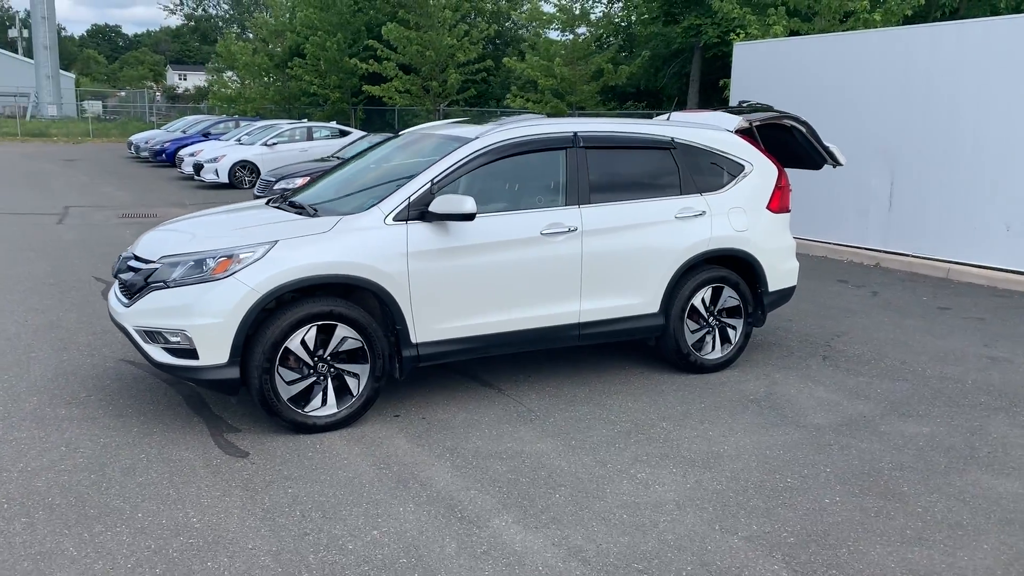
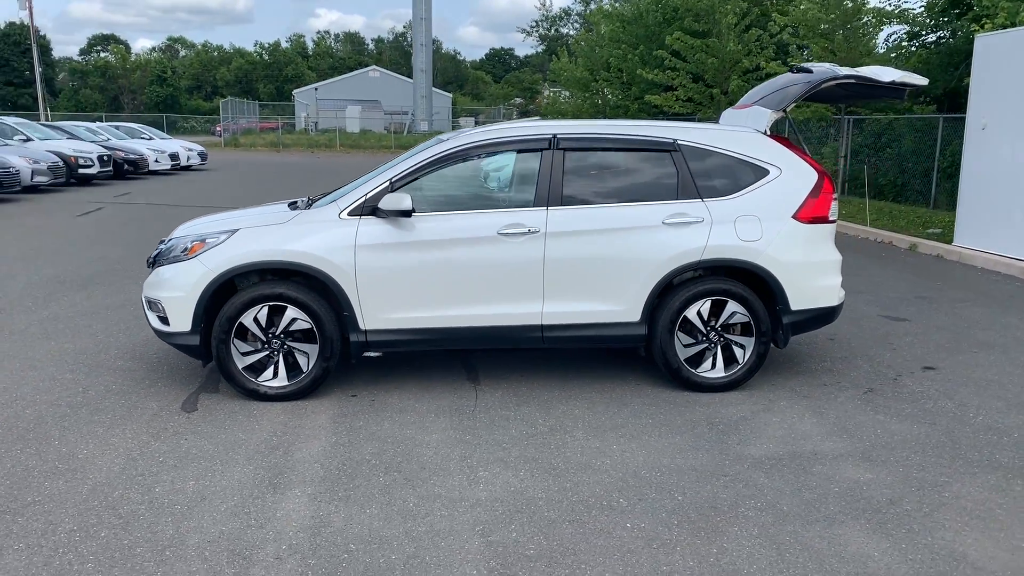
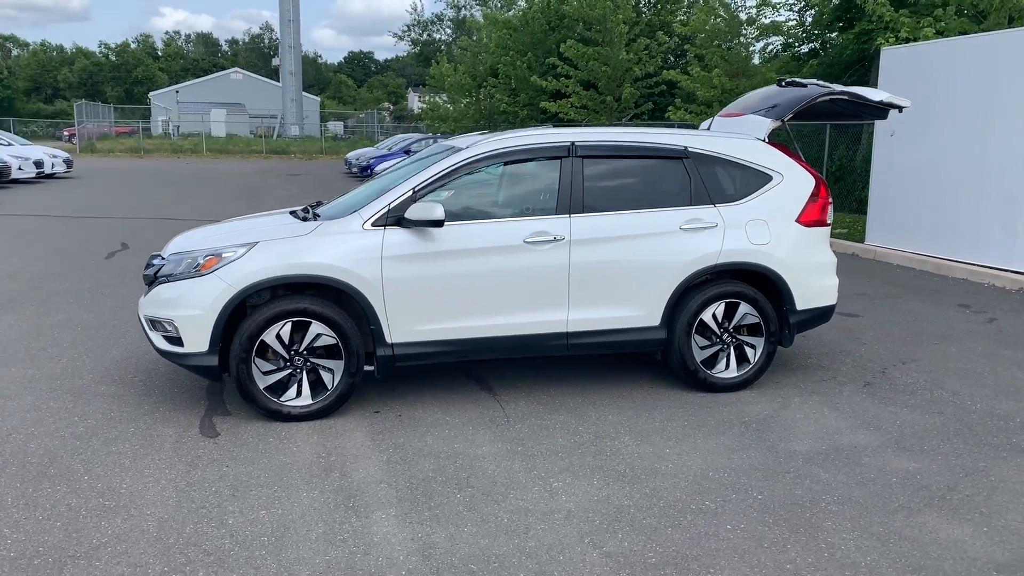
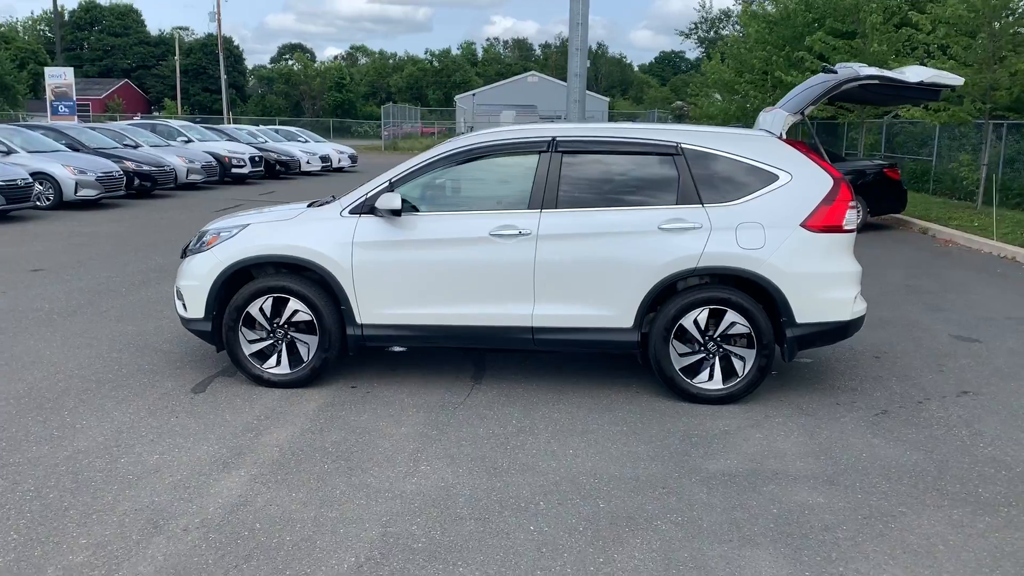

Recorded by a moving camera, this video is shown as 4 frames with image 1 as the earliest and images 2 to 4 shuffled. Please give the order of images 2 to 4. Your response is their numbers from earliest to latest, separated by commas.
3, 2, 4
